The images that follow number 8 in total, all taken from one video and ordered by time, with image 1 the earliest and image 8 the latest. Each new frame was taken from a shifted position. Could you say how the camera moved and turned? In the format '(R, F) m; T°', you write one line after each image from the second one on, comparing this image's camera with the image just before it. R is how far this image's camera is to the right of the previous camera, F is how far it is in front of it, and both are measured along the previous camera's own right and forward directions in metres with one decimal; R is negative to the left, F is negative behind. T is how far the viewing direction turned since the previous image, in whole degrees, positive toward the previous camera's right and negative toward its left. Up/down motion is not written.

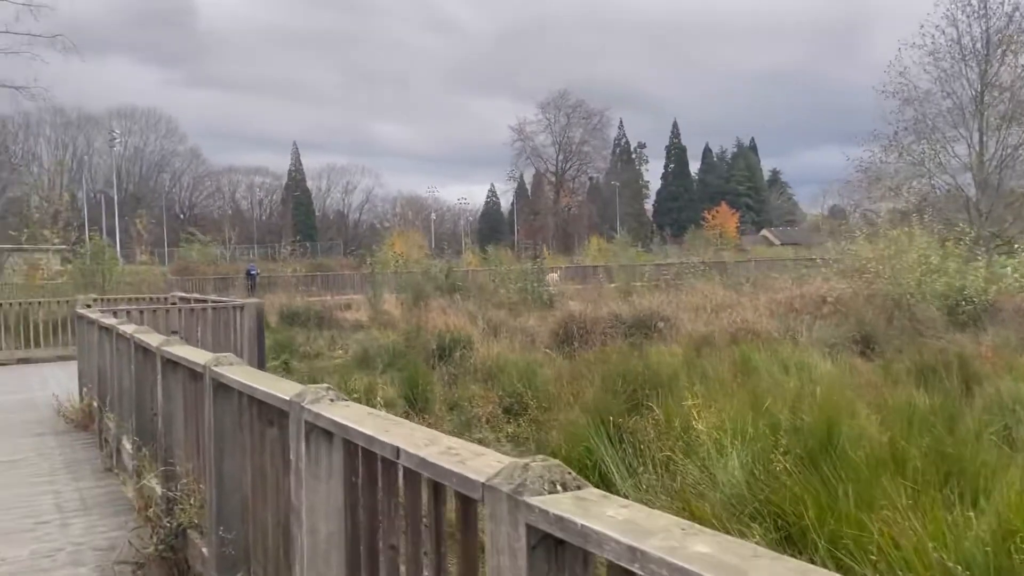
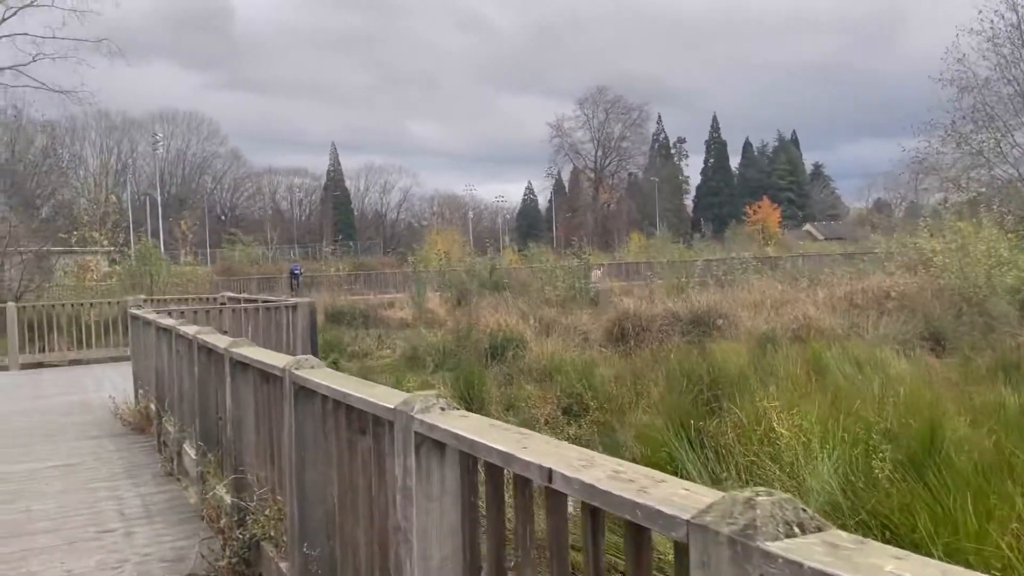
(-0.2, +0.2) m; -2°
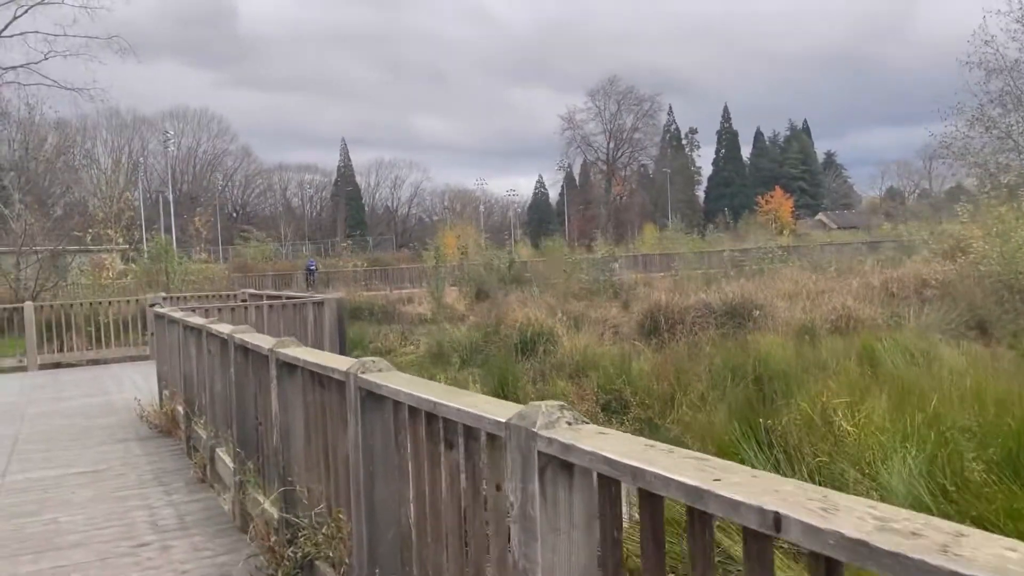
(-0.2, +0.3) m; -1°
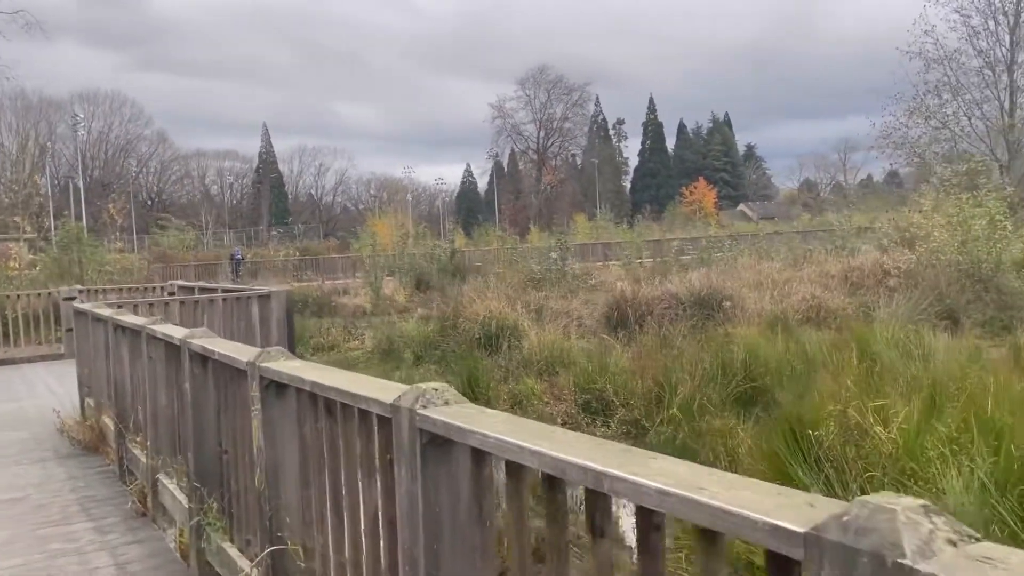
(-0.4, +0.7) m; +5°
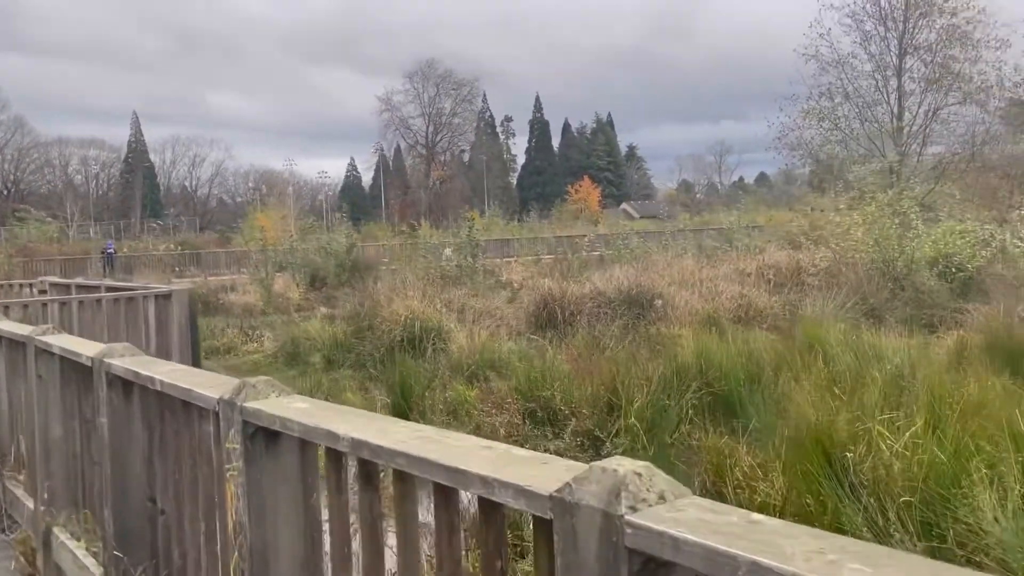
(-0.4, +0.7) m; +8°
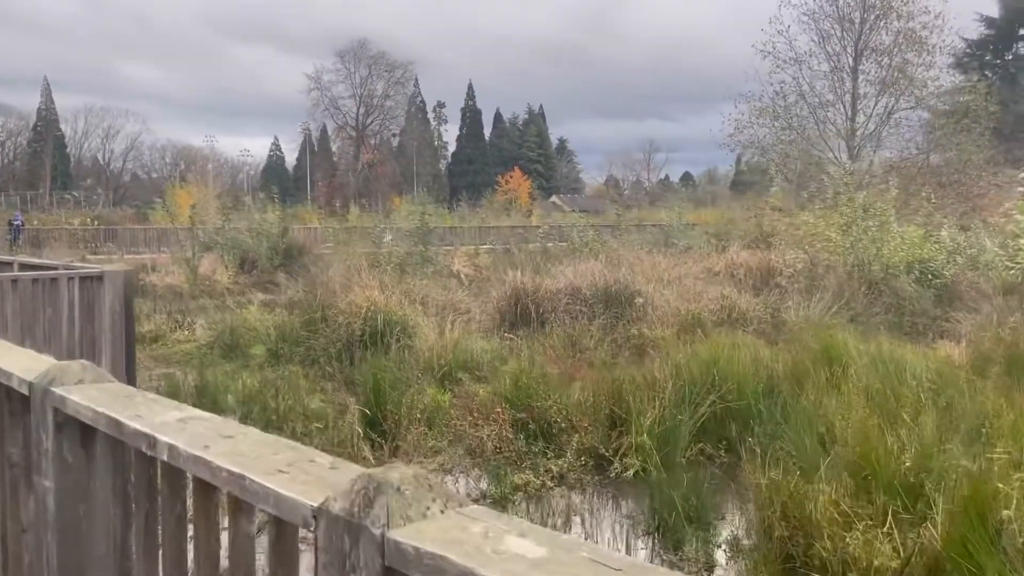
(-0.4, +0.8) m; +5°
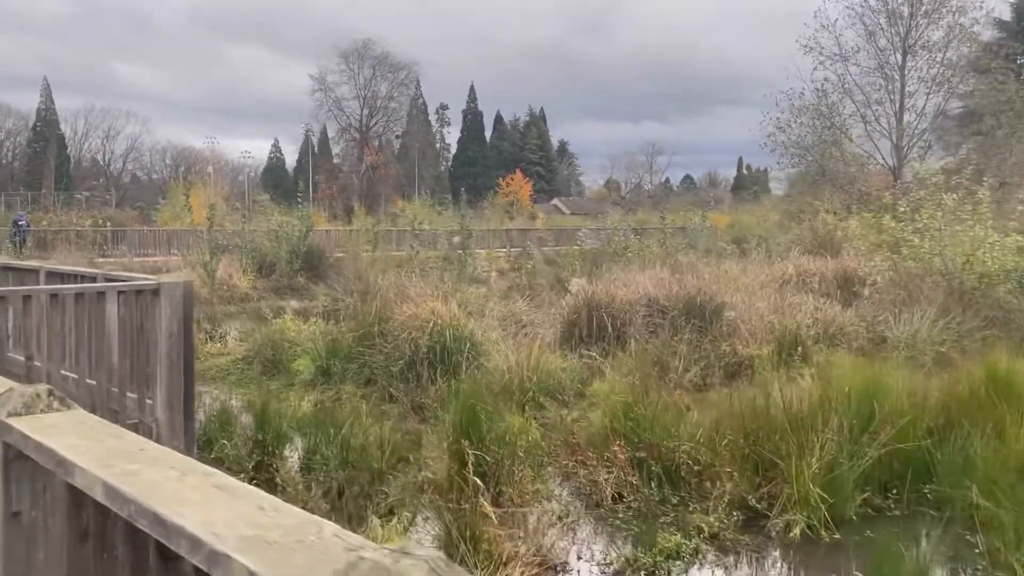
(-0.7, +0.9) m; 0°
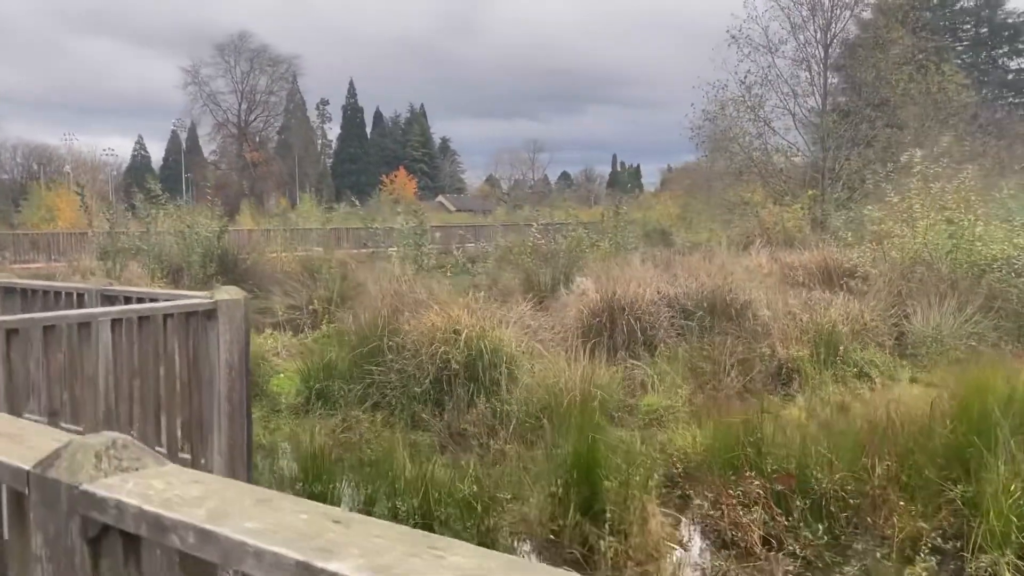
(-1.1, +0.9) m; +8°
